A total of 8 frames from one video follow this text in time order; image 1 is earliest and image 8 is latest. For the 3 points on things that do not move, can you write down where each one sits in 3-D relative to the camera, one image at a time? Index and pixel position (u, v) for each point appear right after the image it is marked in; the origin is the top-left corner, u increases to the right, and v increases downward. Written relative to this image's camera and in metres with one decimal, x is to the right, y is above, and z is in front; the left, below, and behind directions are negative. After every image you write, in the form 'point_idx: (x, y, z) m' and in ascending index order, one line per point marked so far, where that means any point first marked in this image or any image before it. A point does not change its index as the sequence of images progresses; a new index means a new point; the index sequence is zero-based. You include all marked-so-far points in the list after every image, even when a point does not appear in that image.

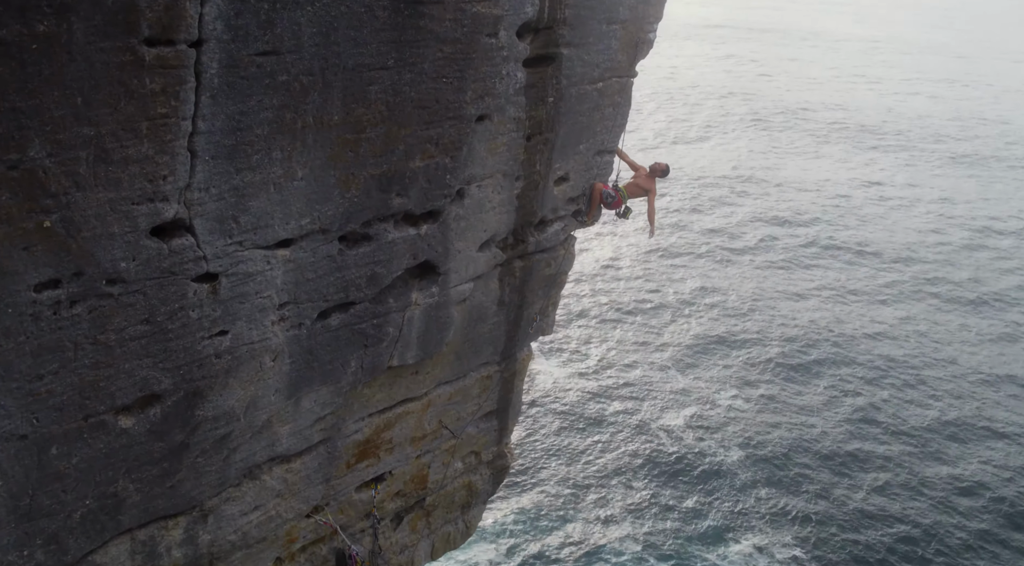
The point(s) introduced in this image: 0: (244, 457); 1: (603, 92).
0: (-1.9, -1.2, +7.0) m
1: (+0.7, +1.5, +8.0) m
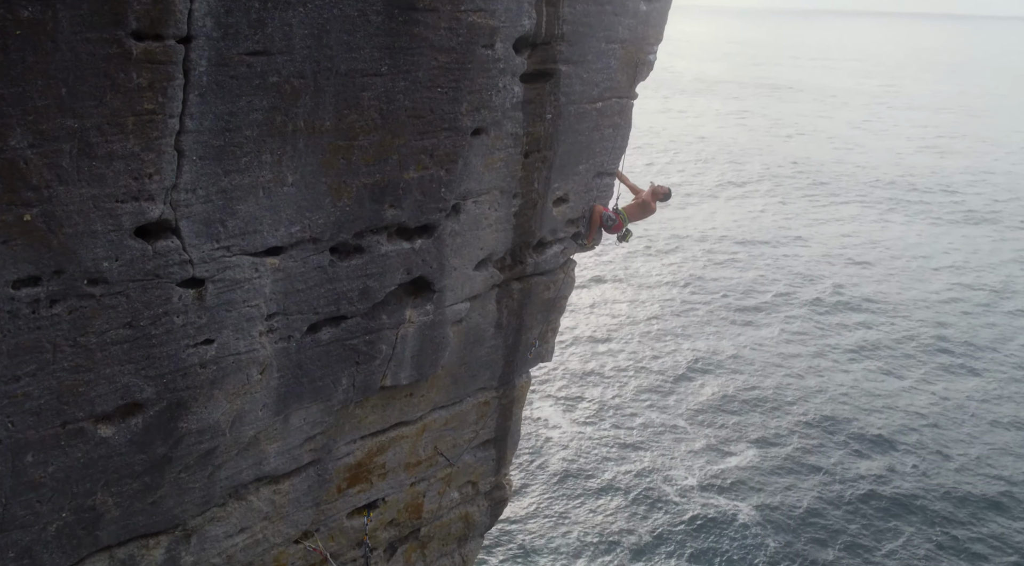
0: (-1.9, -1.3, +6.8) m
1: (+0.7, +1.3, +7.9) m
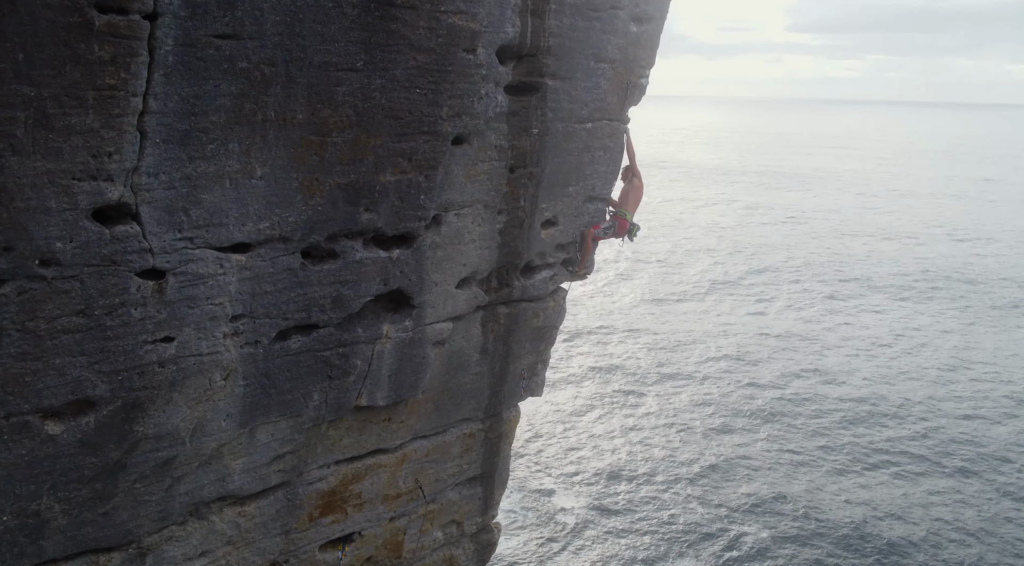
0: (-2.1, -1.3, +6.4) m
1: (+0.6, +1.1, +7.7) m
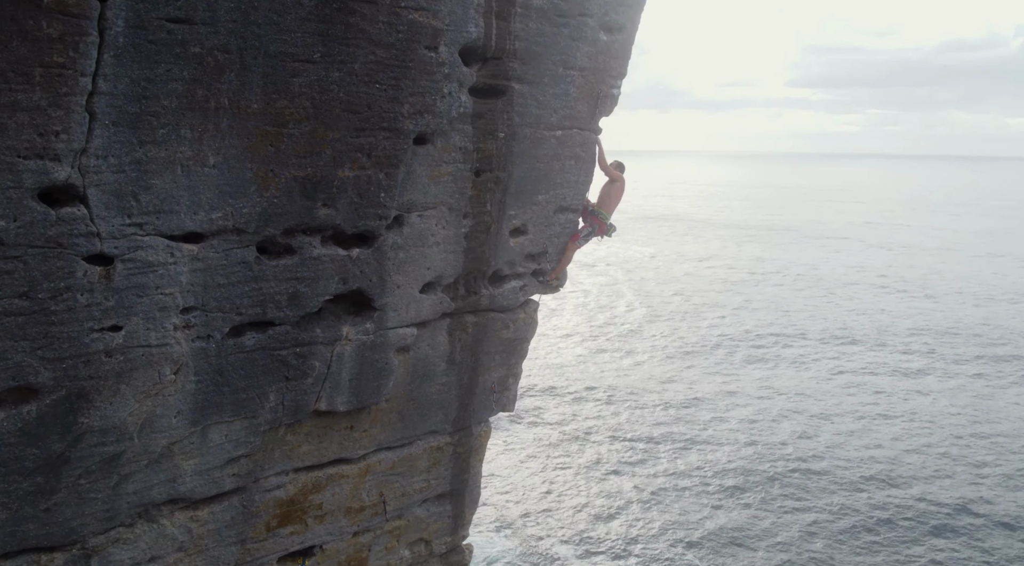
0: (-2.3, -1.3, +6.3) m
1: (+0.4, +1.1, +7.7) m
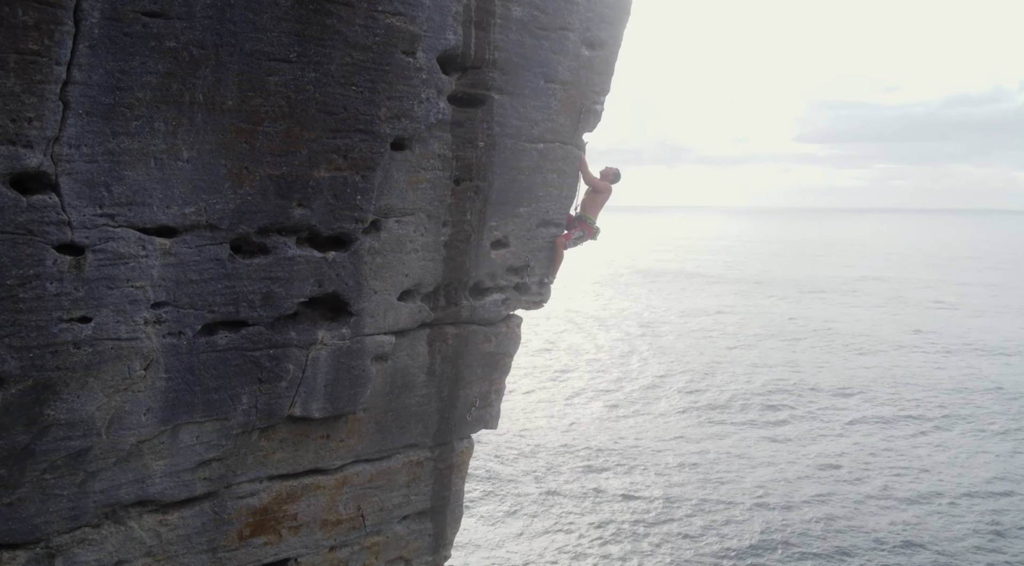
0: (-2.5, -1.3, +6.2) m
1: (+0.3, +1.0, +7.7) m
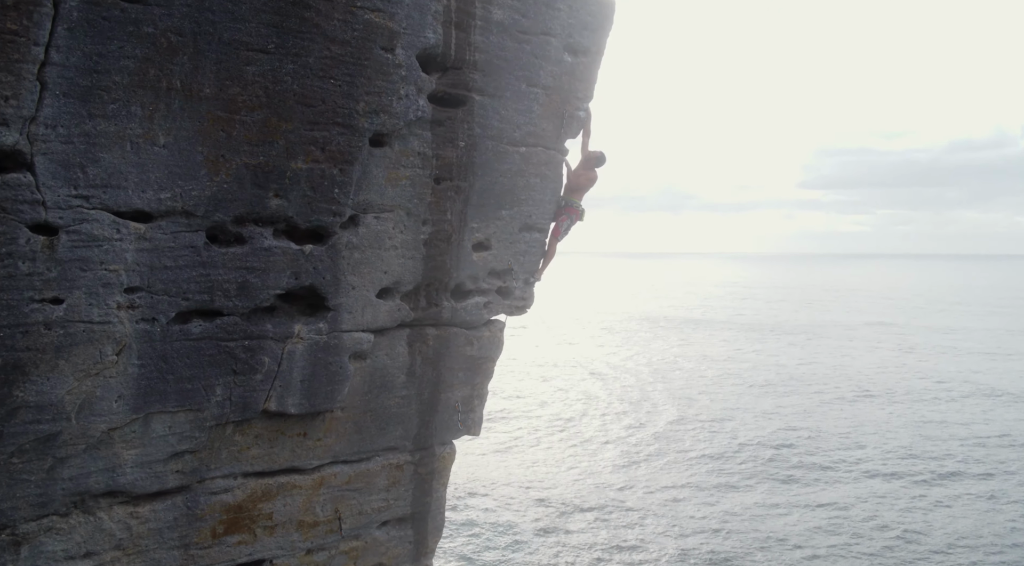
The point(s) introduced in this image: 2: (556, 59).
0: (-2.7, -1.2, +6.2) m
1: (+0.1, +1.0, +7.8) m
2: (+0.3, +1.7, +7.7) m
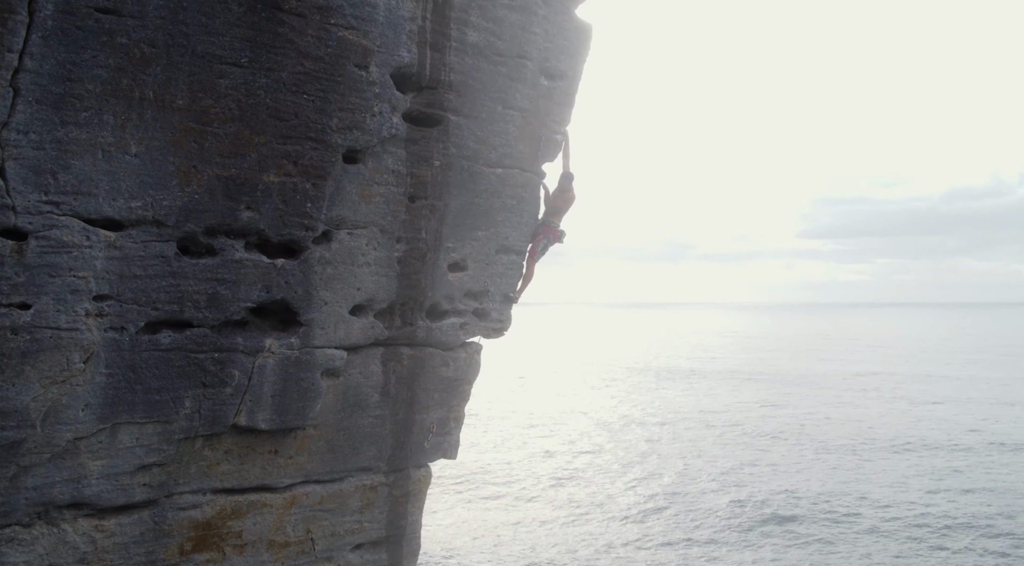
0: (-2.9, -1.2, +6.1) m
1: (-0.1, +0.8, +7.9) m
2: (+0.1, +1.6, +7.8) m
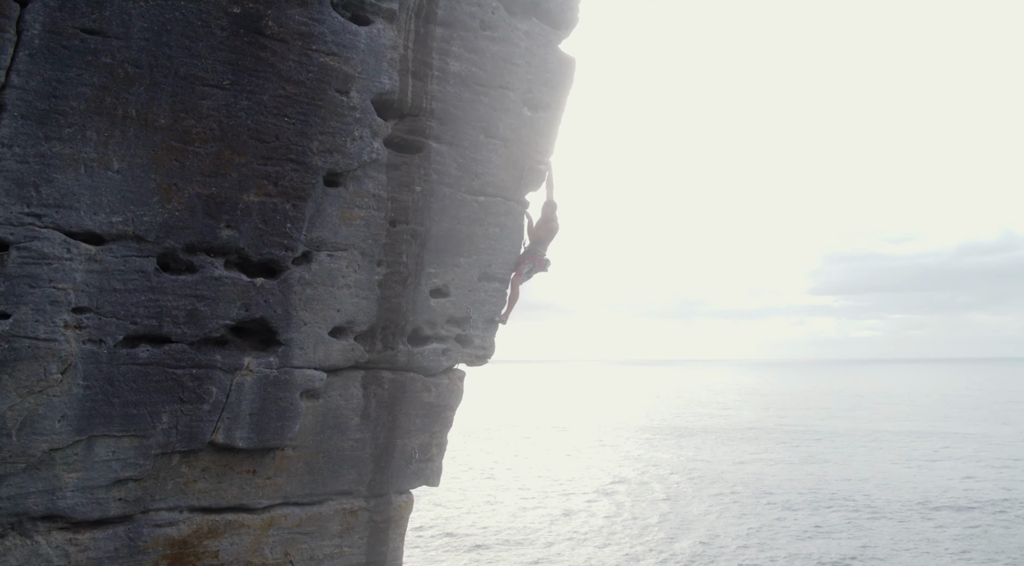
0: (-3.1, -1.3, +6.2) m
1: (-0.2, +0.6, +8.0) m
2: (0.0, +1.4, +8.0) m
